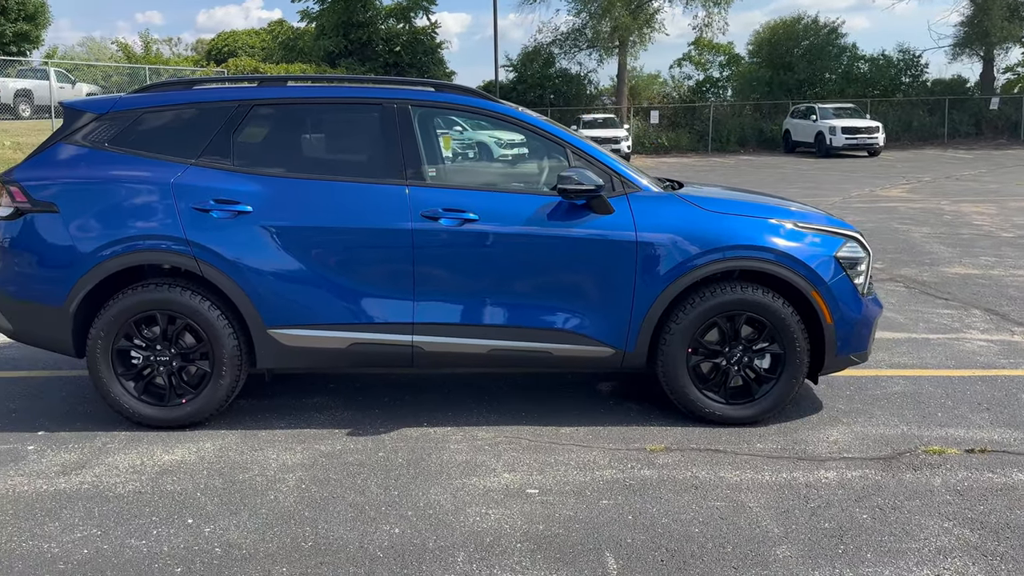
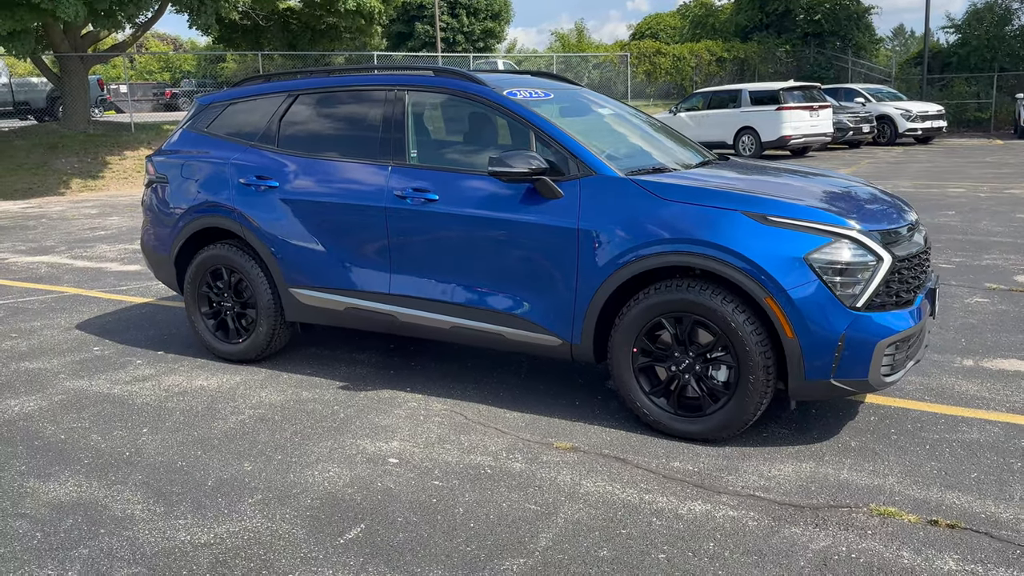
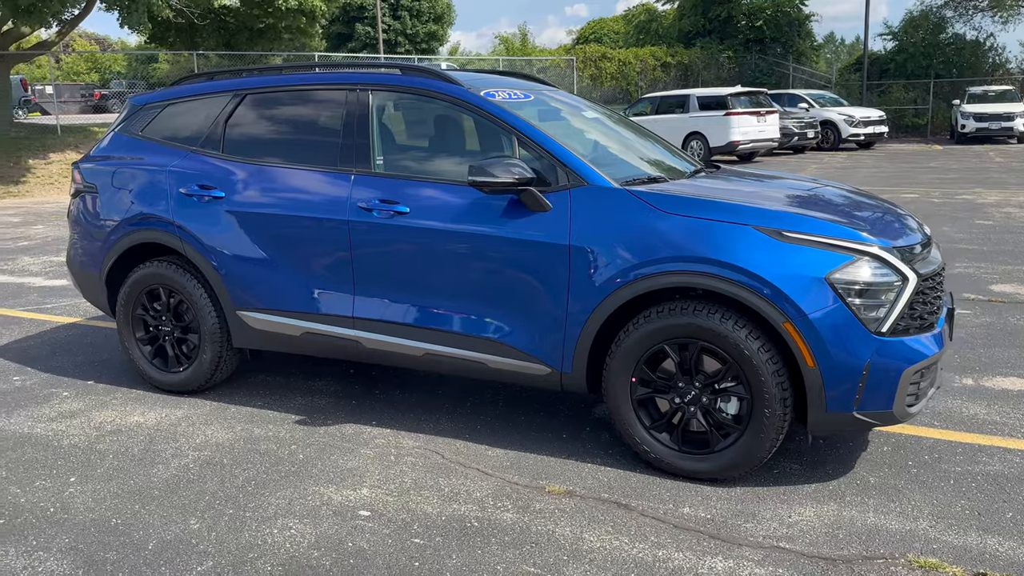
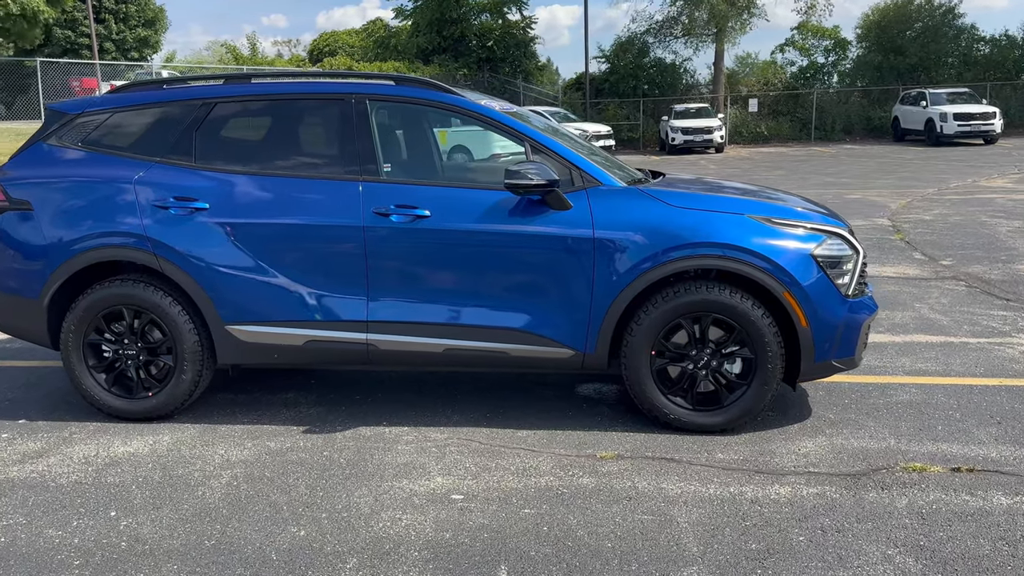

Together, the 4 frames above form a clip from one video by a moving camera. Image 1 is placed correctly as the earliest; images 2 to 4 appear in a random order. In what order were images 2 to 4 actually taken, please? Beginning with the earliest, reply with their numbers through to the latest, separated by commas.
4, 3, 2
